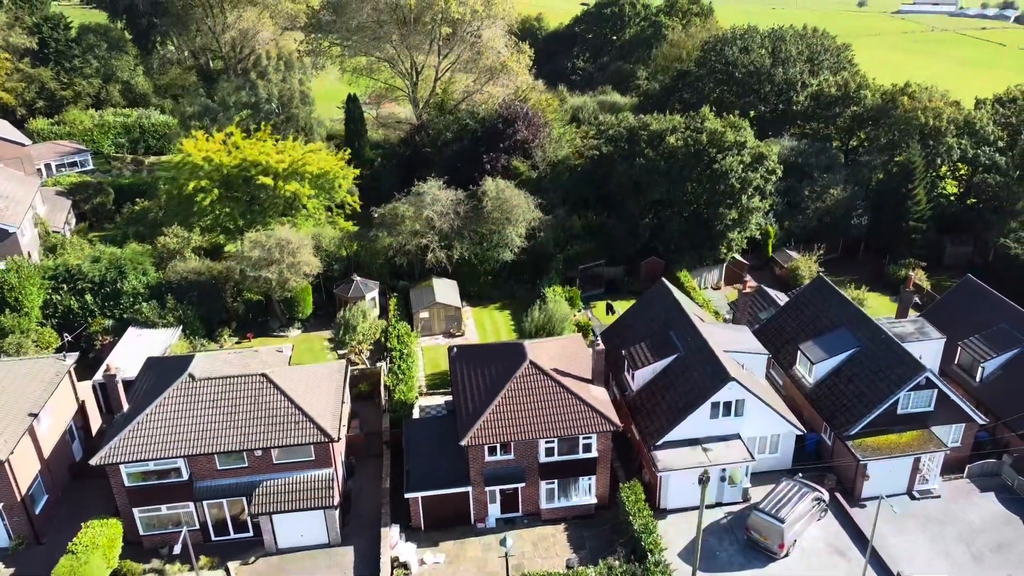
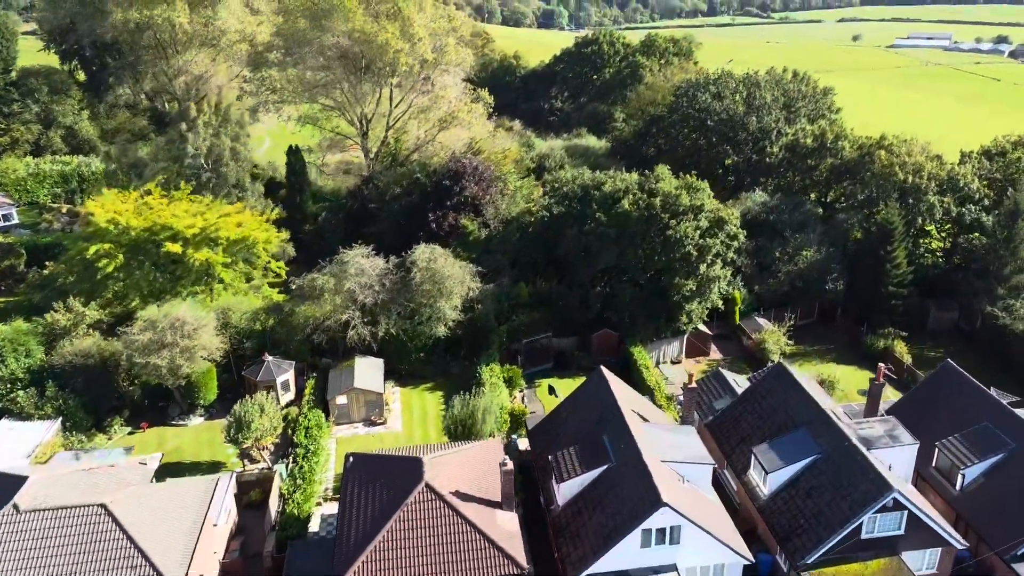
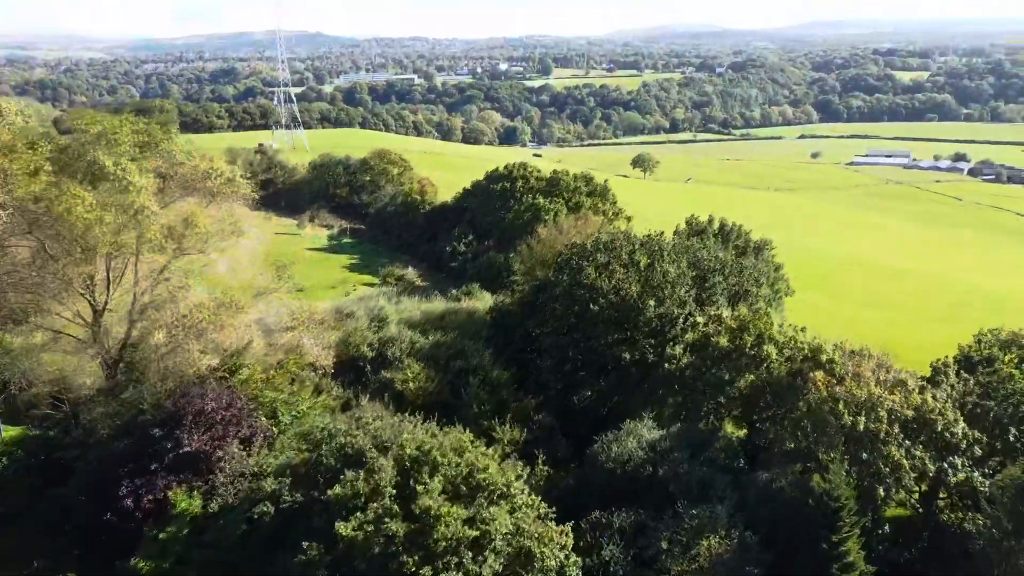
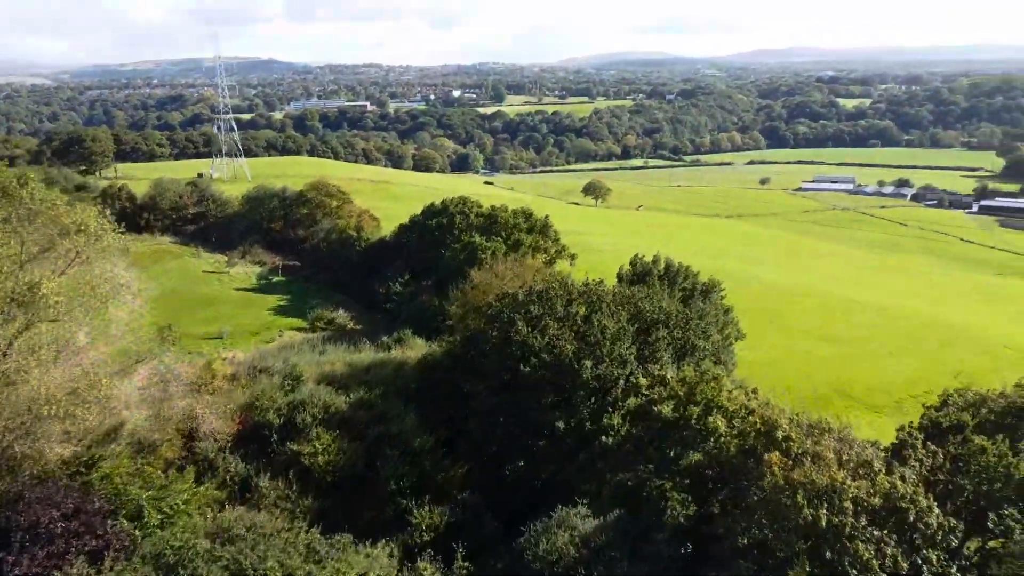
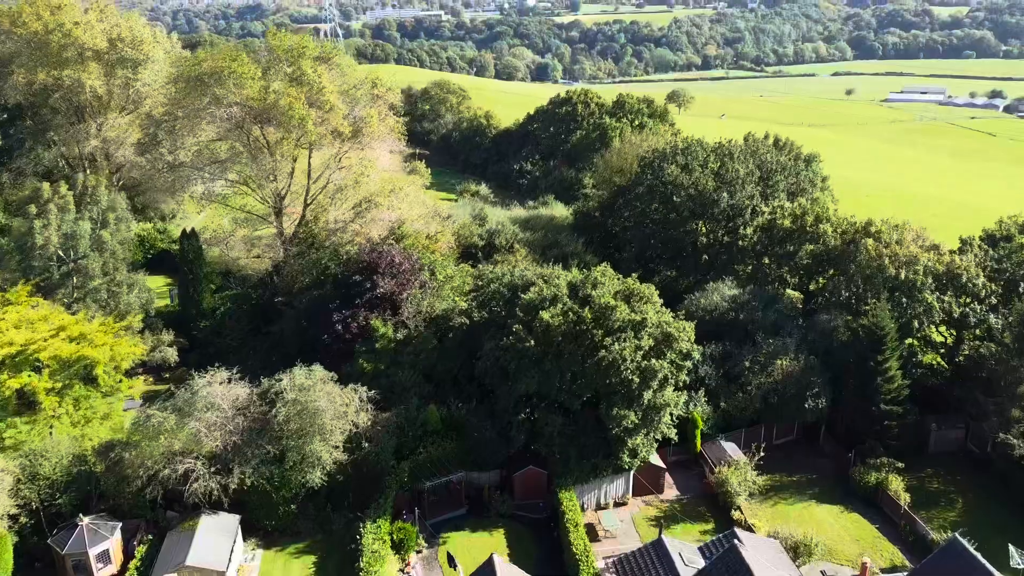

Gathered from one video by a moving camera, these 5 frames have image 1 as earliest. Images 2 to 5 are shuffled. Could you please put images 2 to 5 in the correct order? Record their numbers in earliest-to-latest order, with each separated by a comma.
2, 5, 3, 4
